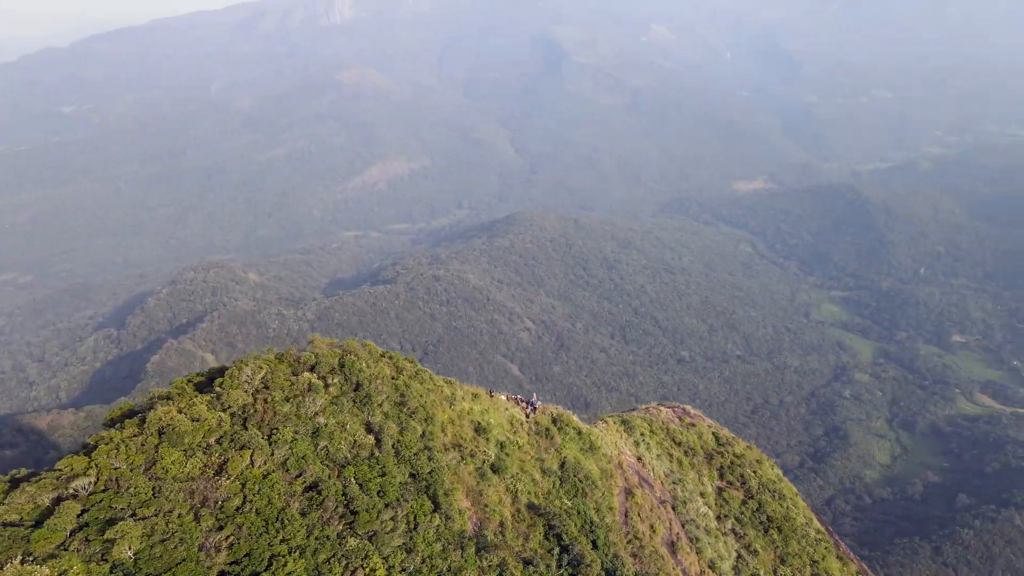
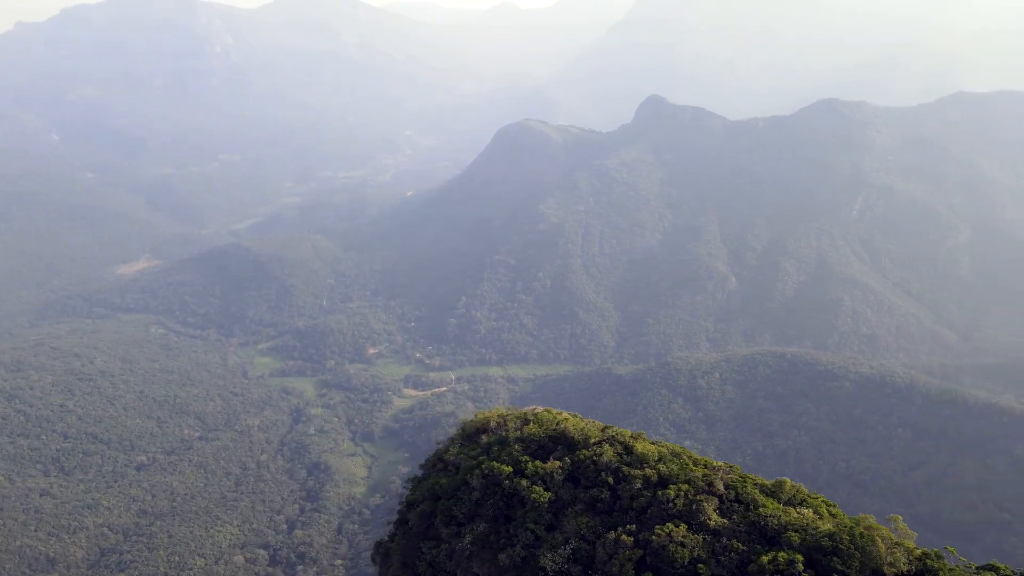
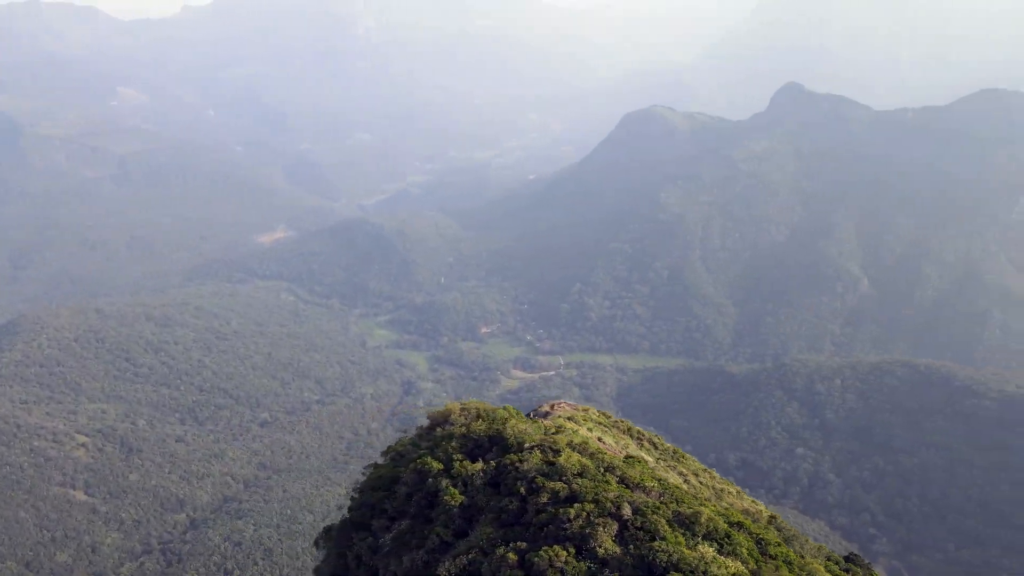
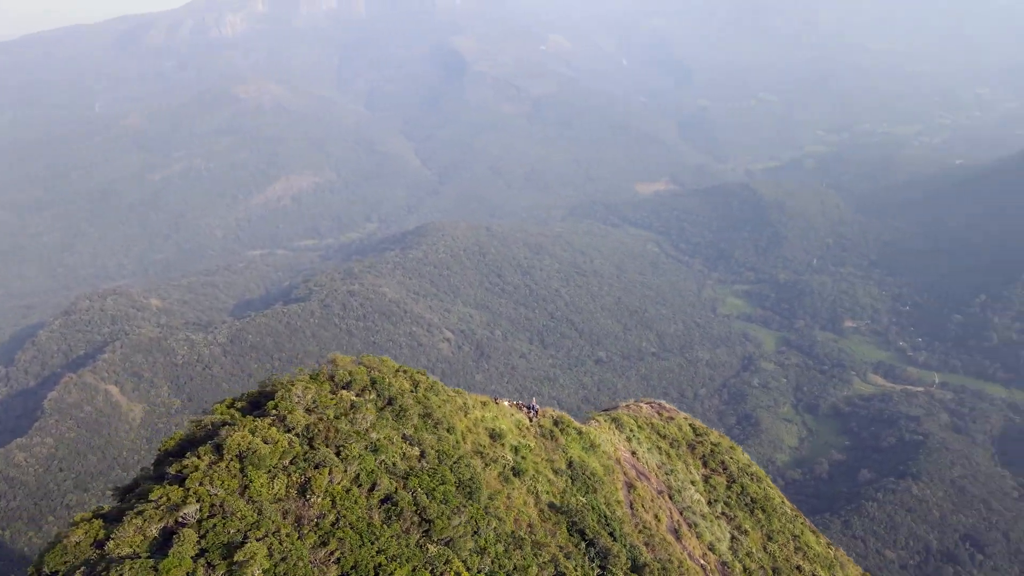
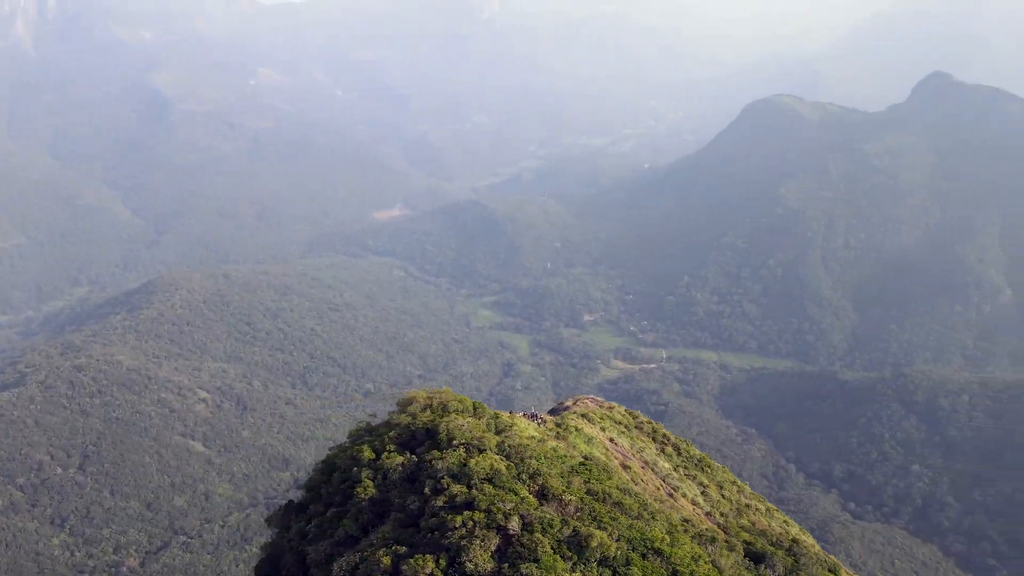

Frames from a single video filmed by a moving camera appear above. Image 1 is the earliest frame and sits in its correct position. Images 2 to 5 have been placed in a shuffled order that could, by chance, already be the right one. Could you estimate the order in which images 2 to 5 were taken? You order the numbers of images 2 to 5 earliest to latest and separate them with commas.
4, 5, 3, 2
